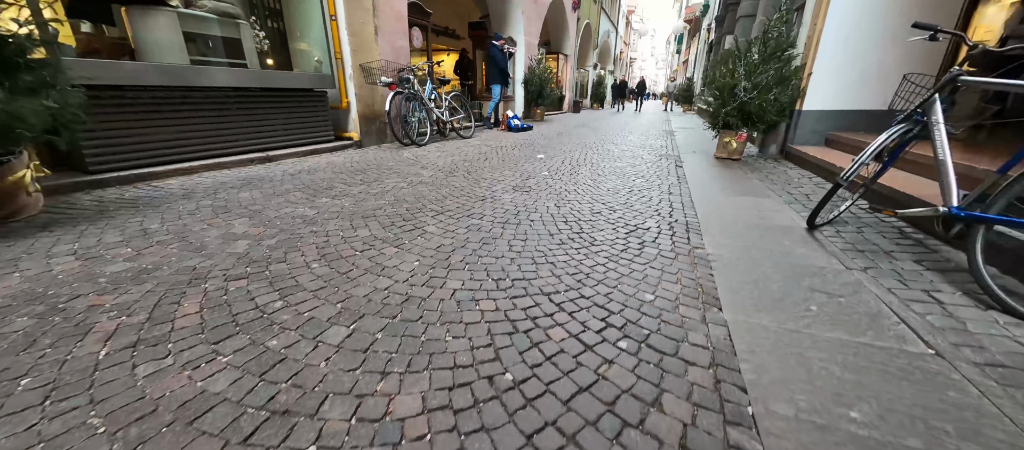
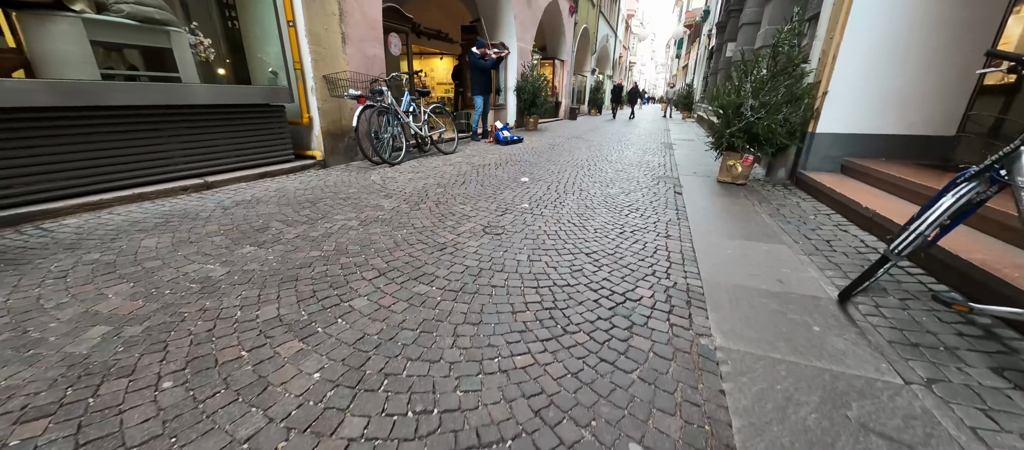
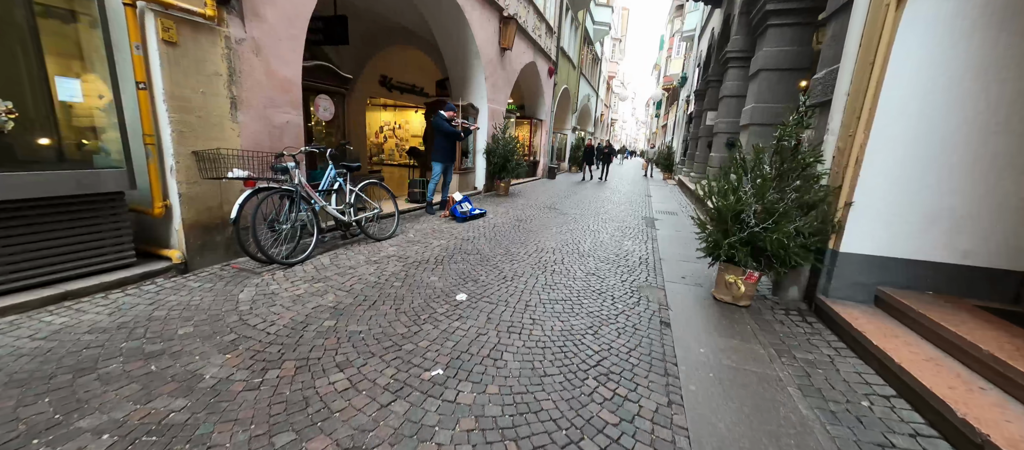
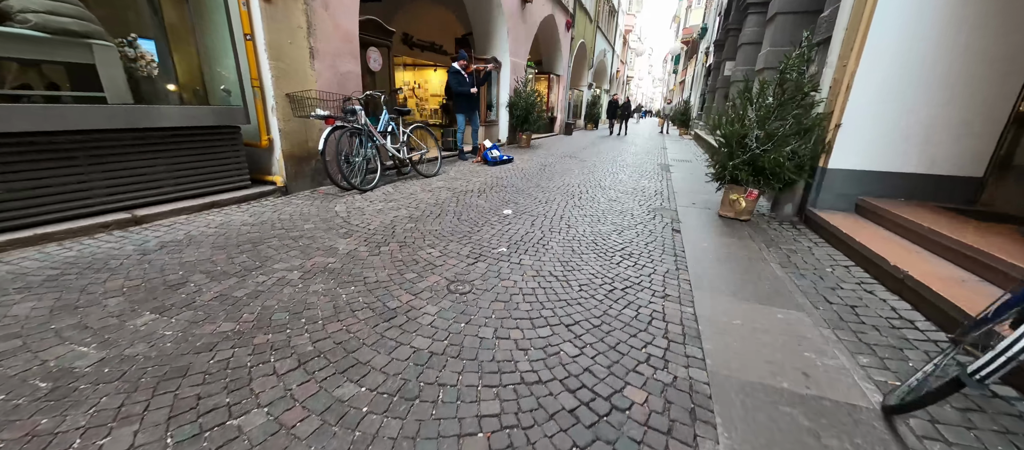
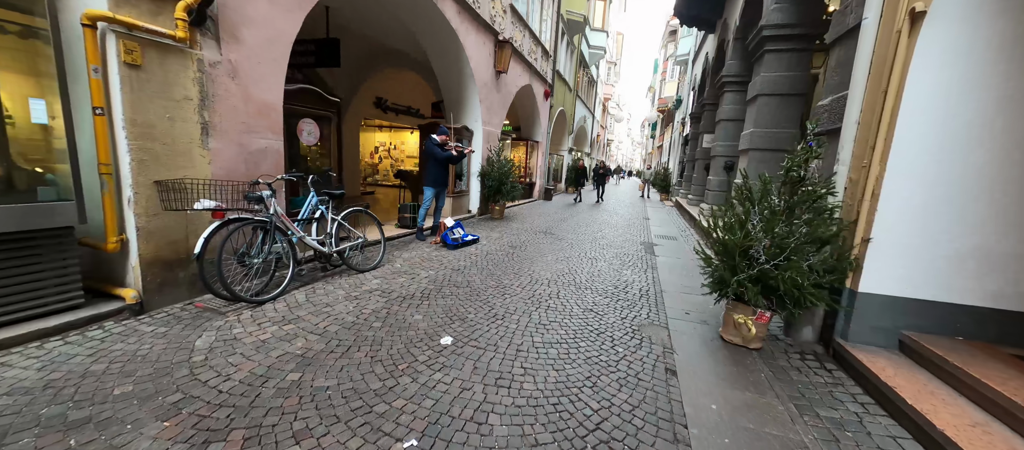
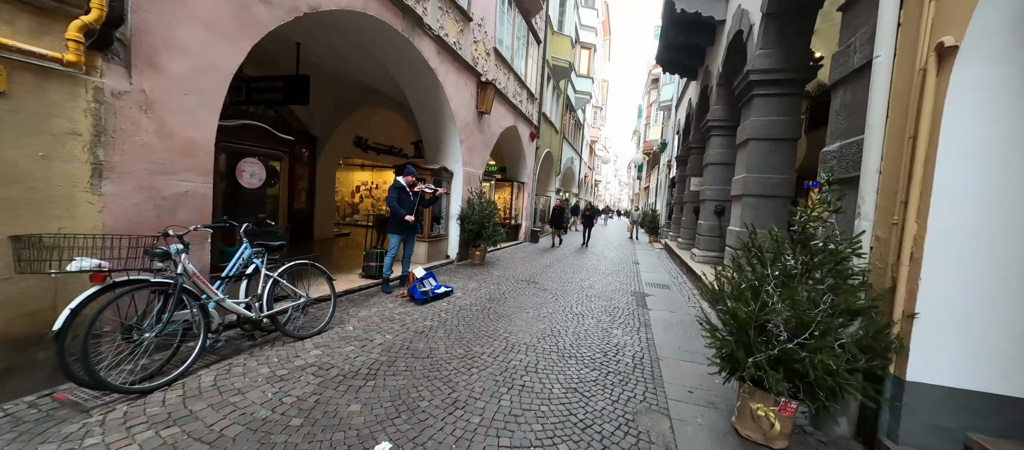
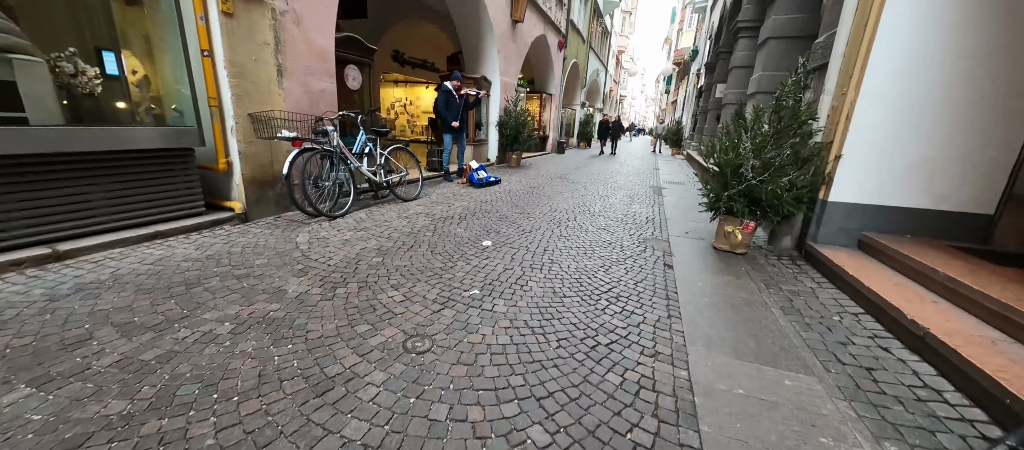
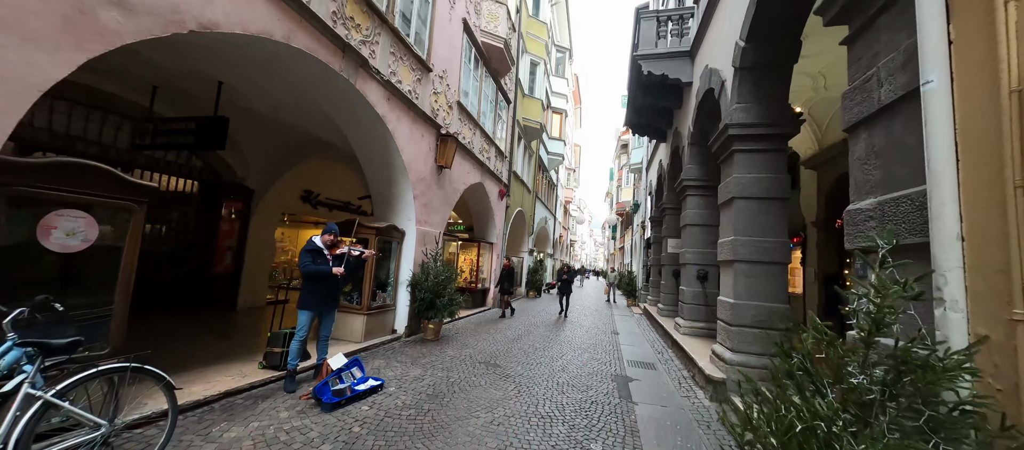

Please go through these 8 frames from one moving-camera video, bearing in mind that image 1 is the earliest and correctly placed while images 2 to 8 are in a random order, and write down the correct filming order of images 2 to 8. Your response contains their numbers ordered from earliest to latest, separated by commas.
2, 4, 7, 3, 5, 6, 8
